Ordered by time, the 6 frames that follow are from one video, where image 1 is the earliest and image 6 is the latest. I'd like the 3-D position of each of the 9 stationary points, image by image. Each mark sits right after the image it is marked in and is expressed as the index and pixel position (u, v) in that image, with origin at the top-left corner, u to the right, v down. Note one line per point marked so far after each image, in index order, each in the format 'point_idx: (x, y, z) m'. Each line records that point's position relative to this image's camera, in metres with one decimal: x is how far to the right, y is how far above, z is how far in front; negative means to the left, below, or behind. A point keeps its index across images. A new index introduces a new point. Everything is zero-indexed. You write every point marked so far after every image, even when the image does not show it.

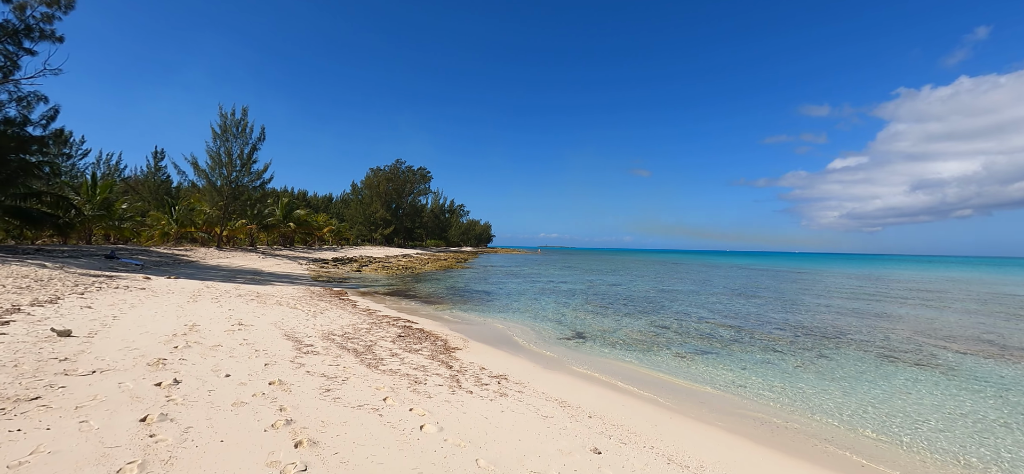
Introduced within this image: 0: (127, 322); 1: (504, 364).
0: (-8.2, -1.8, +9.2) m
1: (-0.1, -2.6, +8.9) m
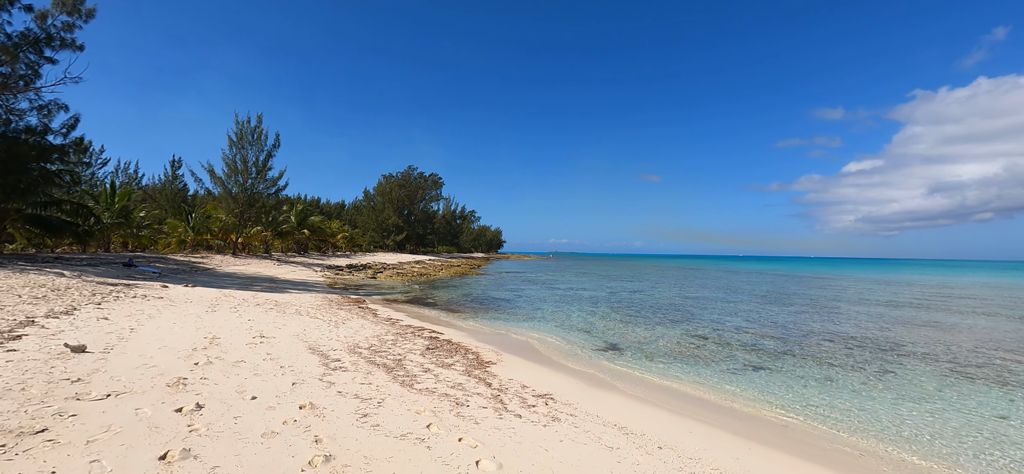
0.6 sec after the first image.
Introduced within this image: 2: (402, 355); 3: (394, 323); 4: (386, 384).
0: (-7.4, -2.0, +8.7) m
1: (+0.7, -2.7, +8.2) m
2: (-2.4, -2.6, +9.5) m
3: (-3.9, -2.8, +14.2) m
4: (-2.1, -2.4, +7.1) m
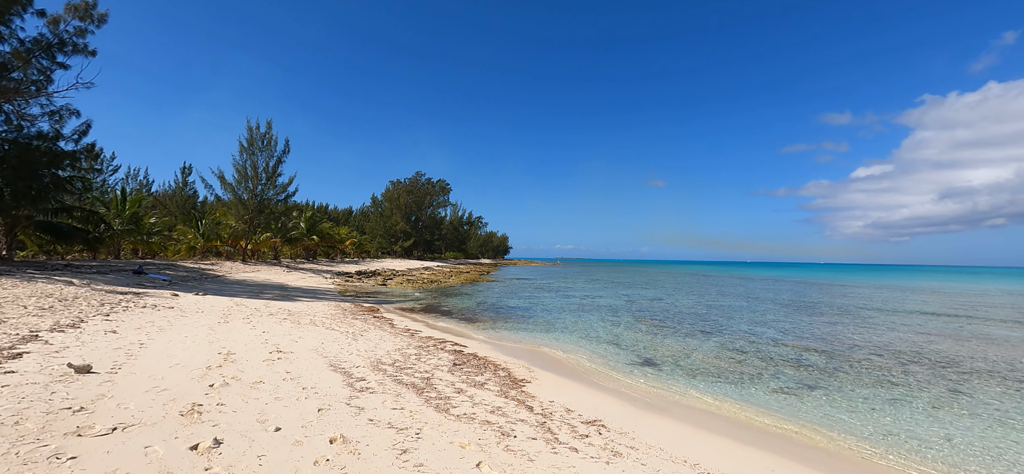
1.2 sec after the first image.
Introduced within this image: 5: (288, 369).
0: (-6.7, -2.1, +8.1) m
1: (+1.4, -2.9, +7.5) m
2: (-1.7, -2.8, +8.8) m
3: (-3.1, -3.1, +13.5) m
4: (-1.4, -2.5, +6.4) m
5: (-4.0, -2.4, +7.8) m
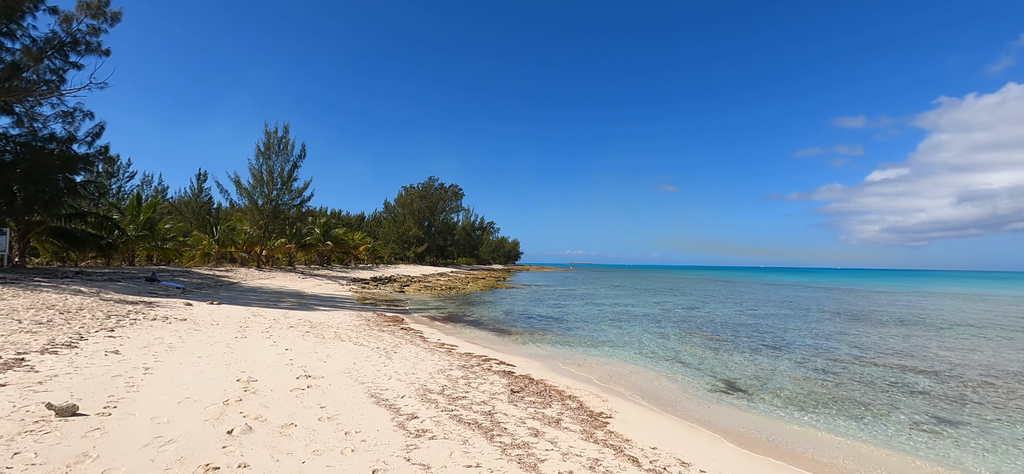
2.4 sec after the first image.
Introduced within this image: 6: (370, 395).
0: (-5.4, -2.2, +6.7) m
1: (+2.6, -2.9, +5.9) m
2: (-0.4, -2.8, +7.2) m
3: (-1.7, -3.2, +12.0) m
4: (-0.1, -2.6, +4.8) m
5: (-2.8, -2.4, +6.3) m
6: (-2.3, -2.5, +7.0) m
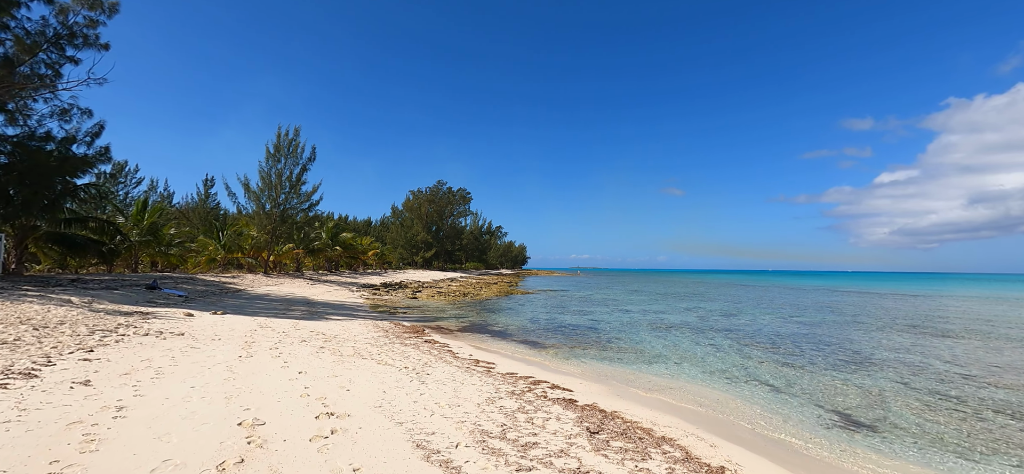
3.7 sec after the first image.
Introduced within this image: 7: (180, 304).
0: (-4.3, -2.2, +4.9) m
1: (+3.7, -2.8, +4.0) m
2: (+0.8, -2.7, +5.4) m
3: (-0.5, -3.2, +10.2) m
4: (+1.0, -2.5, +3.0) m
5: (-1.6, -2.3, +4.5) m
6: (-1.1, -2.5, +5.2) m
7: (-14.5, -2.9, +18.9) m
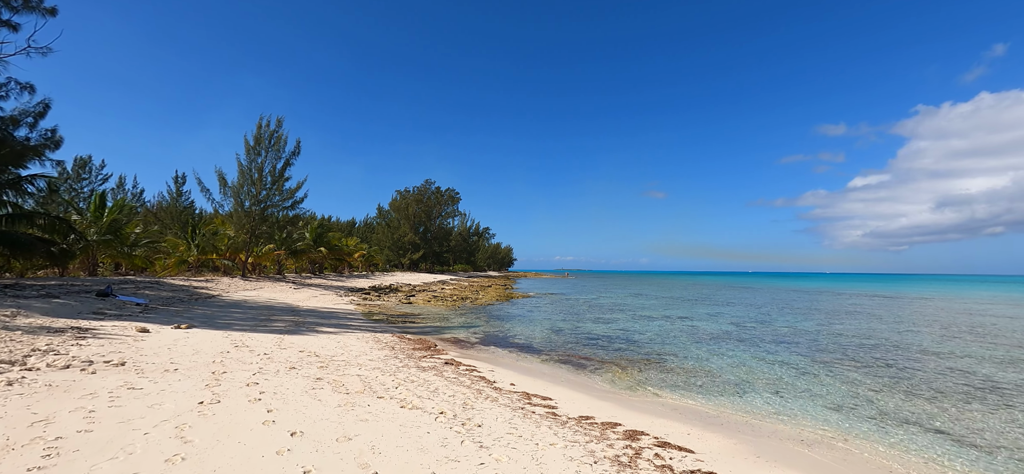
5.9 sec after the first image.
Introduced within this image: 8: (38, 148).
0: (-2.8, -2.0, +1.9) m
1: (+5.3, -2.7, +1.3) m
2: (+2.2, -2.6, +2.6) m
3: (+0.8, -3.0, +7.3) m
4: (+2.5, -2.3, +0.2) m
5: (-0.1, -2.2, +1.6) m
6: (+0.4, -2.3, +2.3) m
7: (-13.5, -2.8, +15.5) m
8: (-20.8, +4.0, +18.6) m
